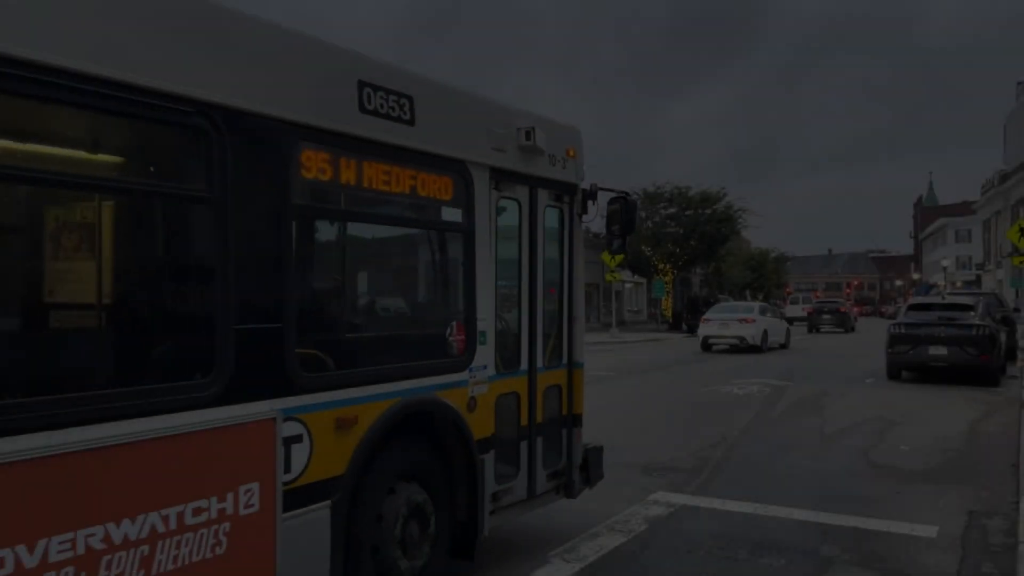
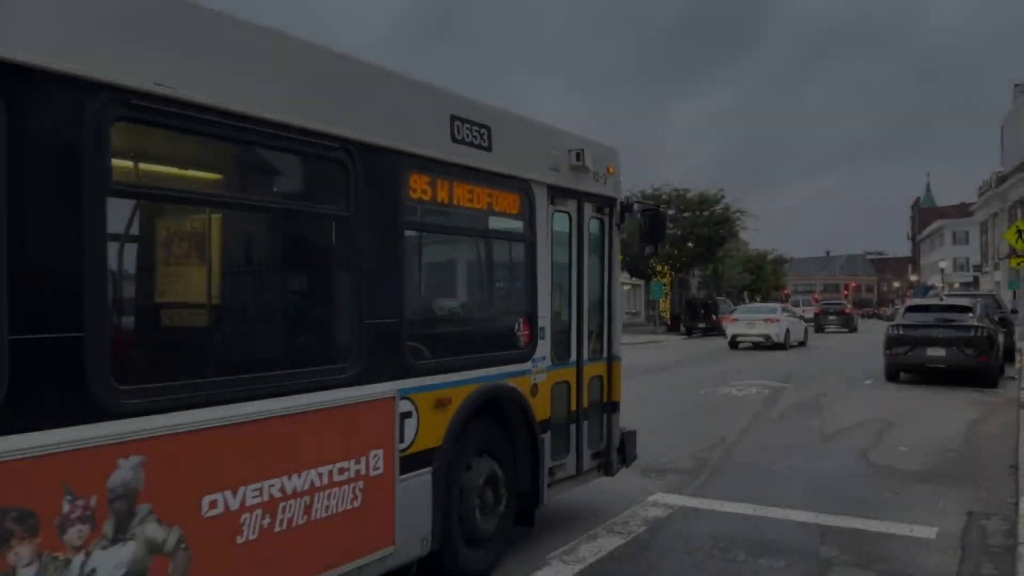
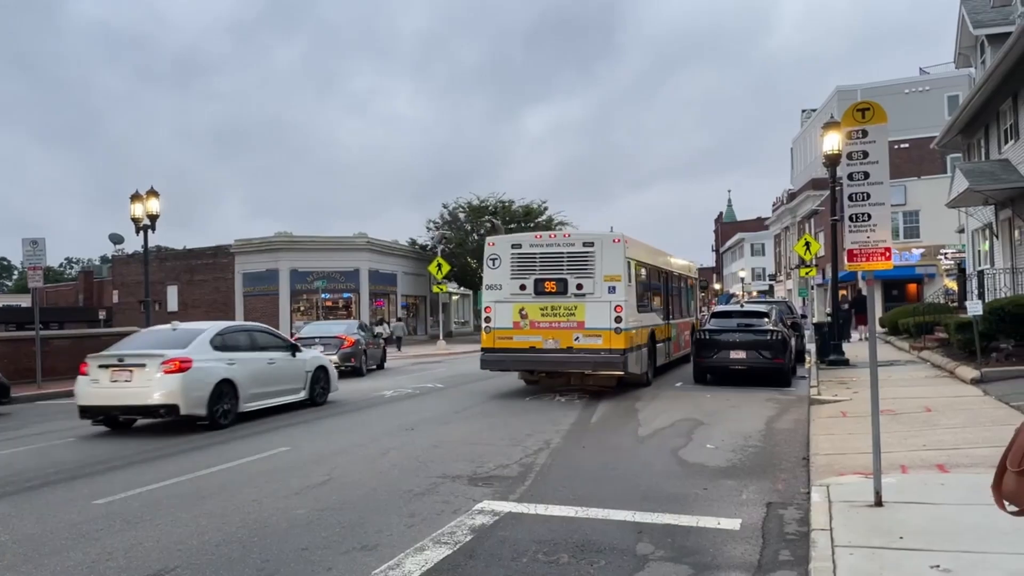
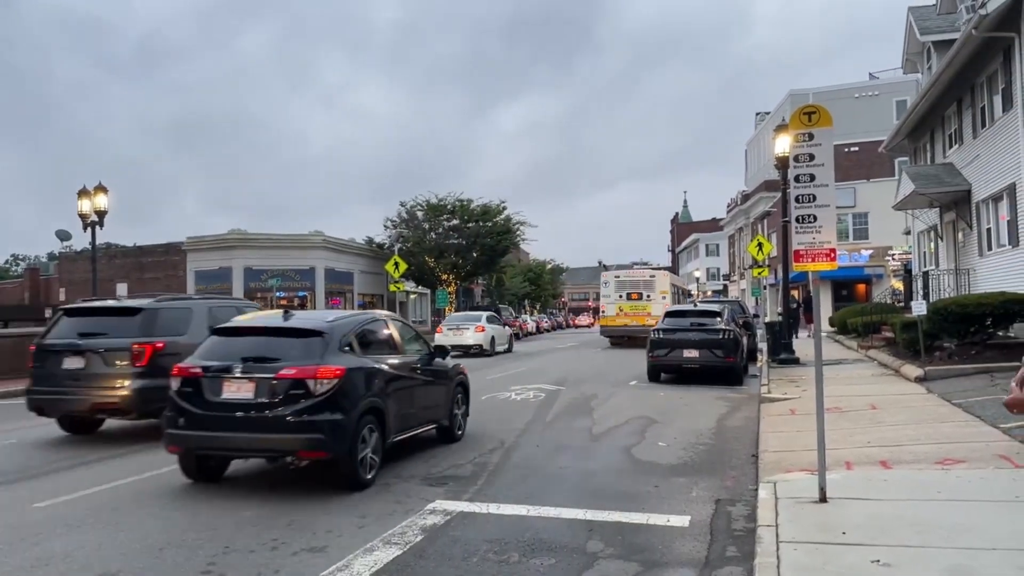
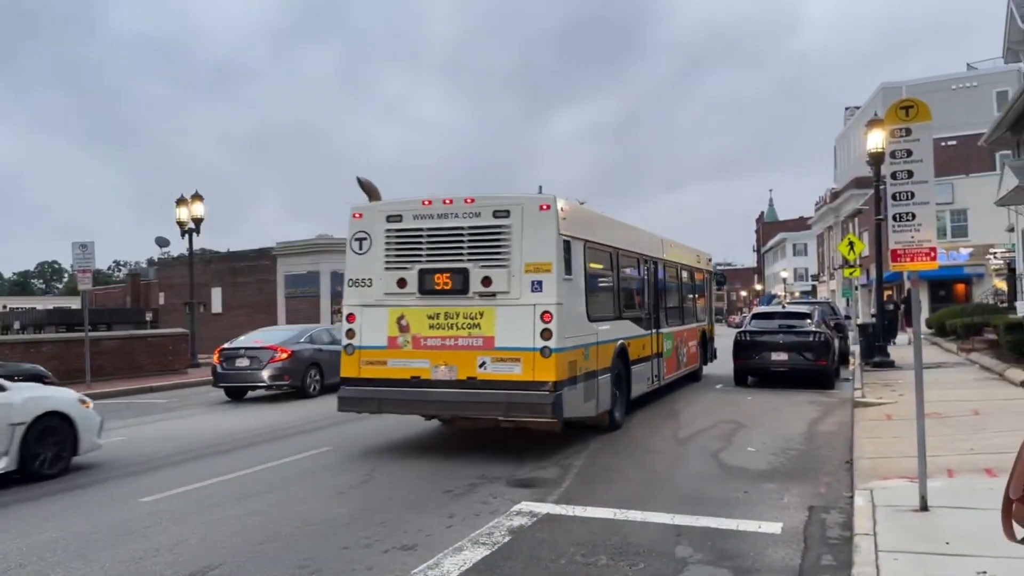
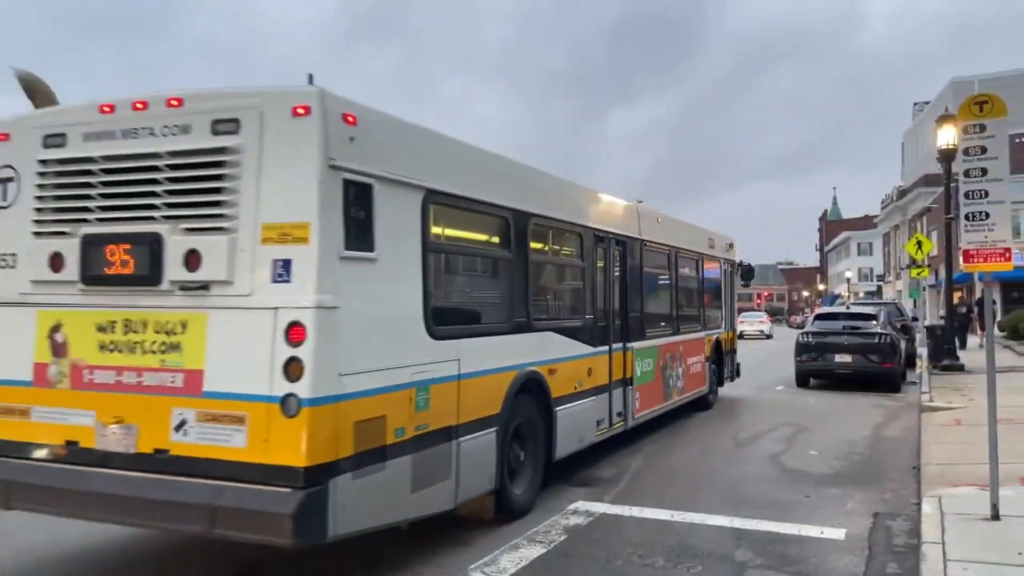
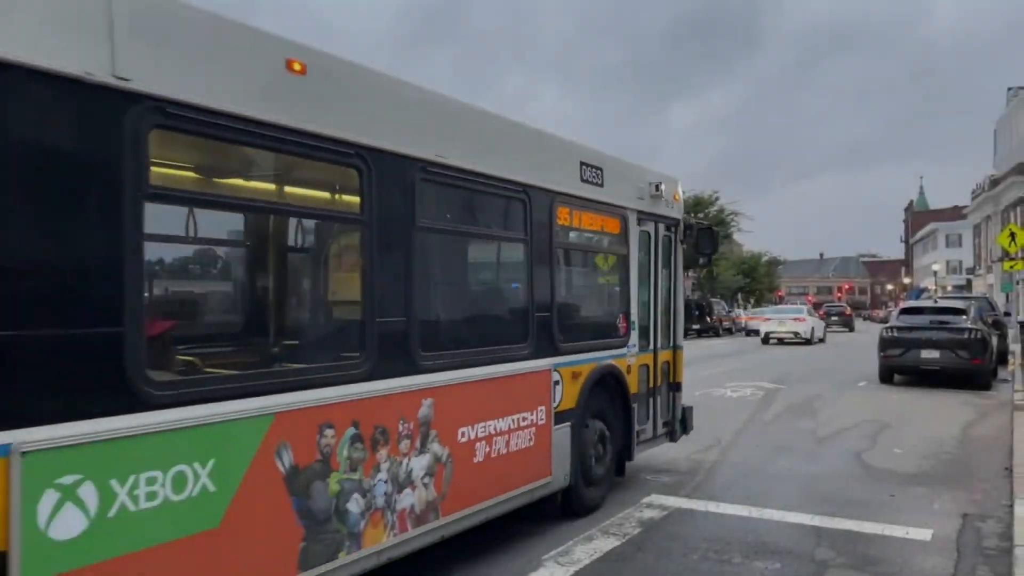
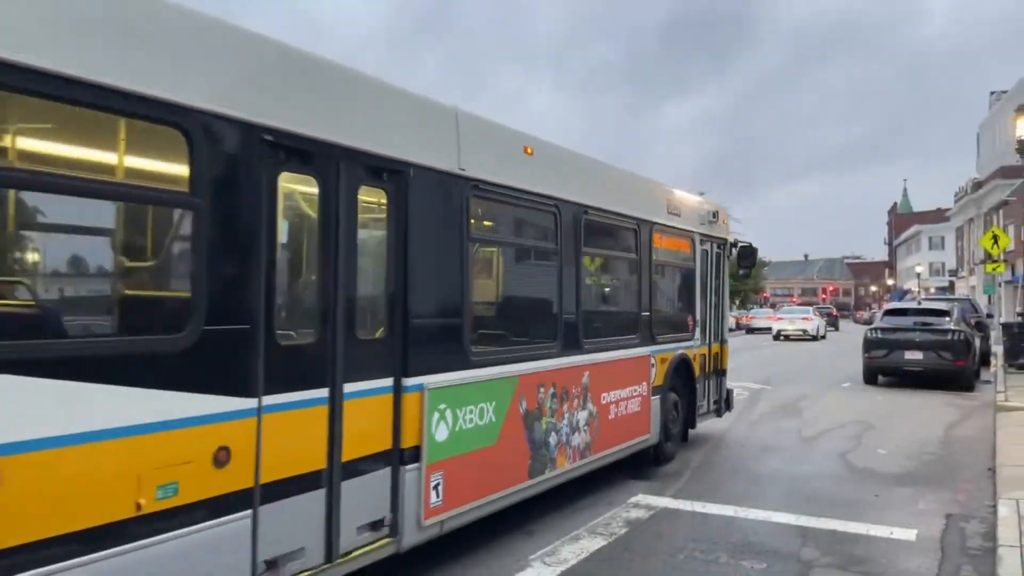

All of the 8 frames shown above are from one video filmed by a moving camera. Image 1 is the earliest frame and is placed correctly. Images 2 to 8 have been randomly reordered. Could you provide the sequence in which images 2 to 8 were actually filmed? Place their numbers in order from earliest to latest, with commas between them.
2, 7, 8, 6, 5, 3, 4
